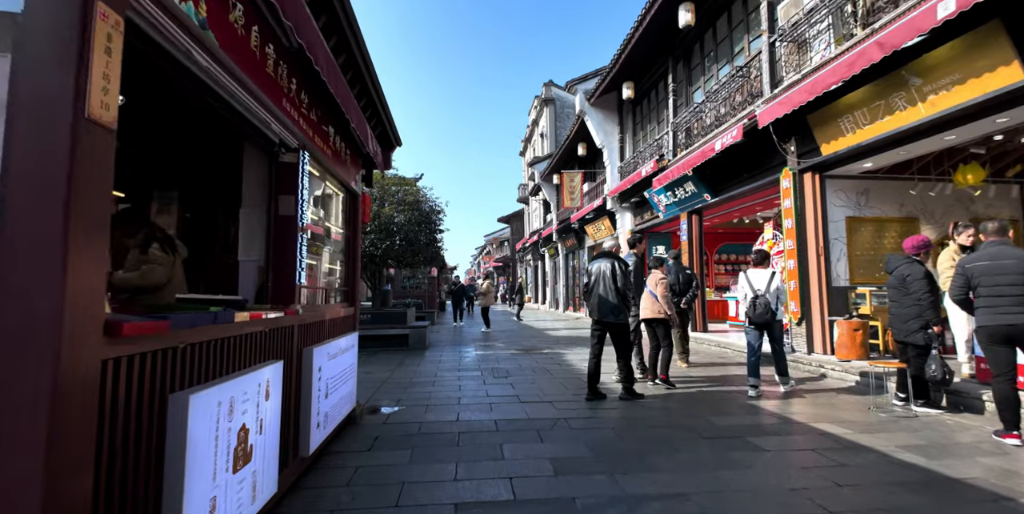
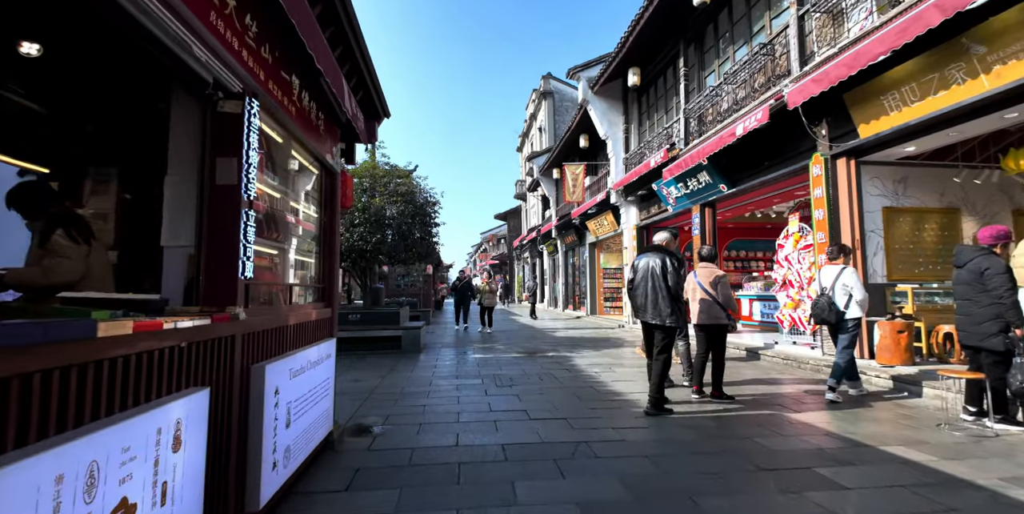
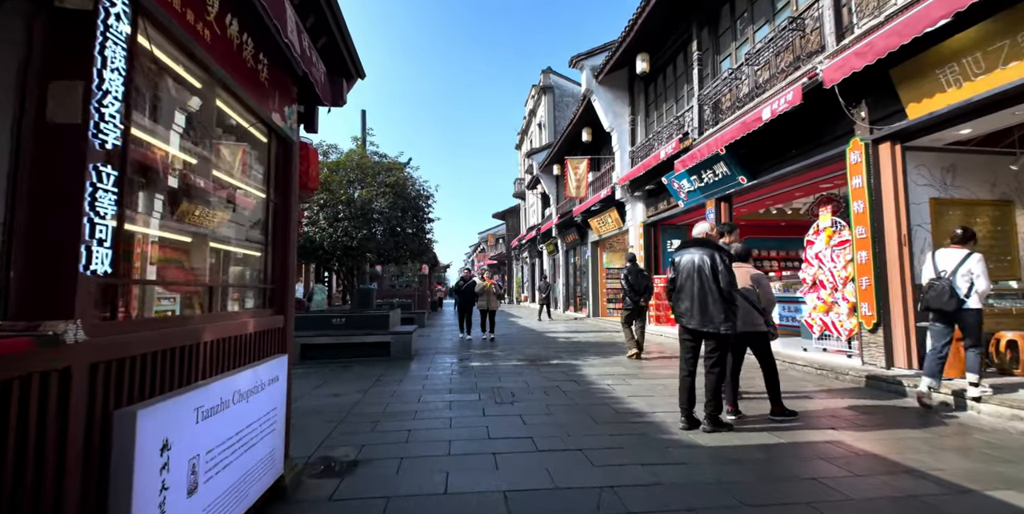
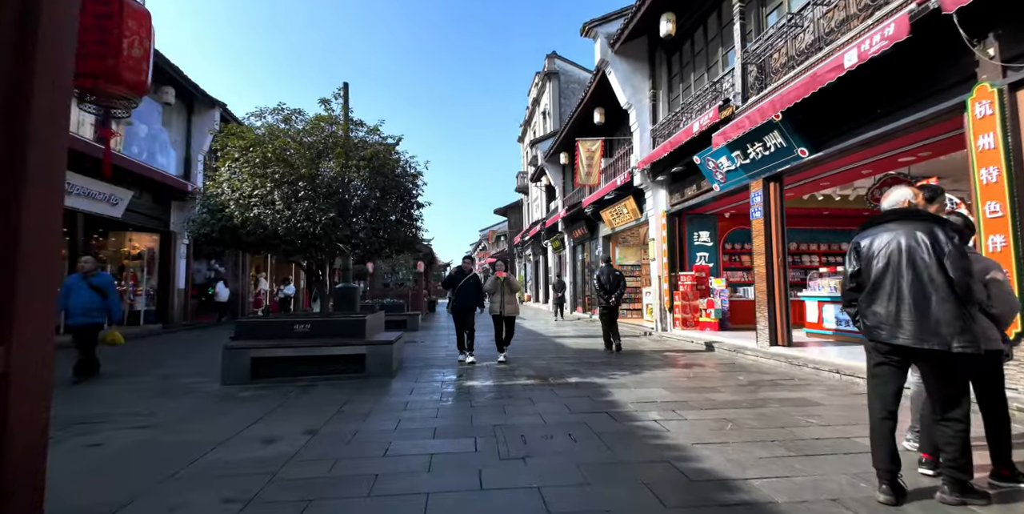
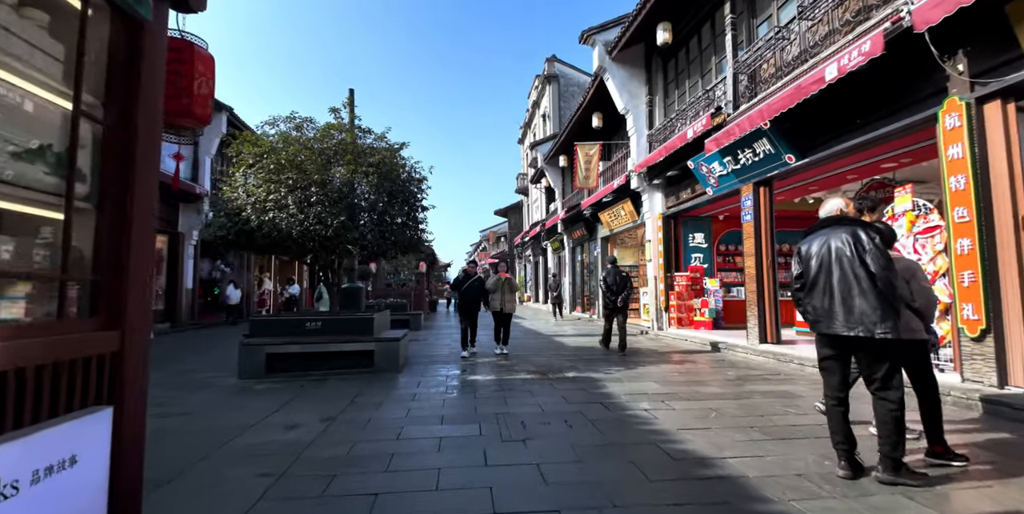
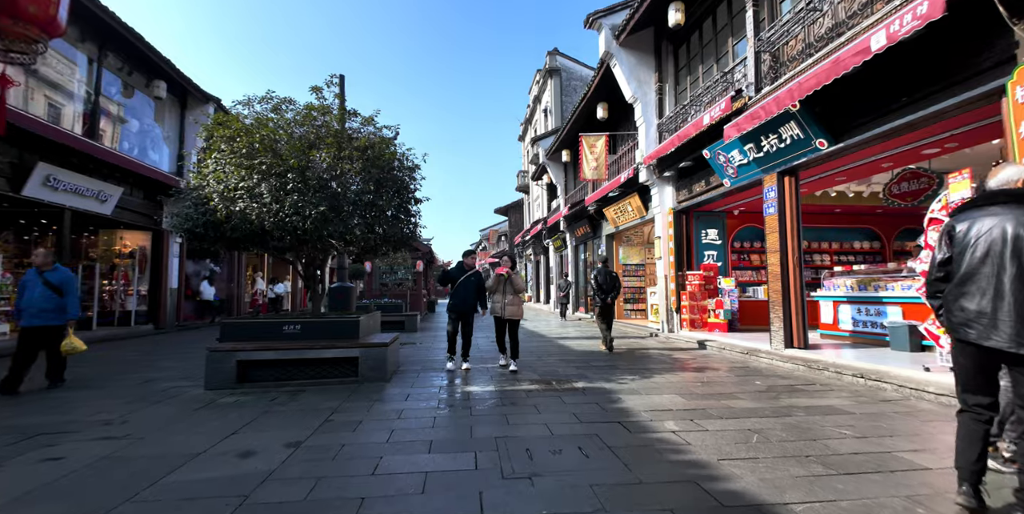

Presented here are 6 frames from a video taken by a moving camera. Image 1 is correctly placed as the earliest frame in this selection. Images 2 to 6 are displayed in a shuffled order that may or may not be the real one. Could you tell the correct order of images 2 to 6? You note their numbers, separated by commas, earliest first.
2, 3, 5, 4, 6
